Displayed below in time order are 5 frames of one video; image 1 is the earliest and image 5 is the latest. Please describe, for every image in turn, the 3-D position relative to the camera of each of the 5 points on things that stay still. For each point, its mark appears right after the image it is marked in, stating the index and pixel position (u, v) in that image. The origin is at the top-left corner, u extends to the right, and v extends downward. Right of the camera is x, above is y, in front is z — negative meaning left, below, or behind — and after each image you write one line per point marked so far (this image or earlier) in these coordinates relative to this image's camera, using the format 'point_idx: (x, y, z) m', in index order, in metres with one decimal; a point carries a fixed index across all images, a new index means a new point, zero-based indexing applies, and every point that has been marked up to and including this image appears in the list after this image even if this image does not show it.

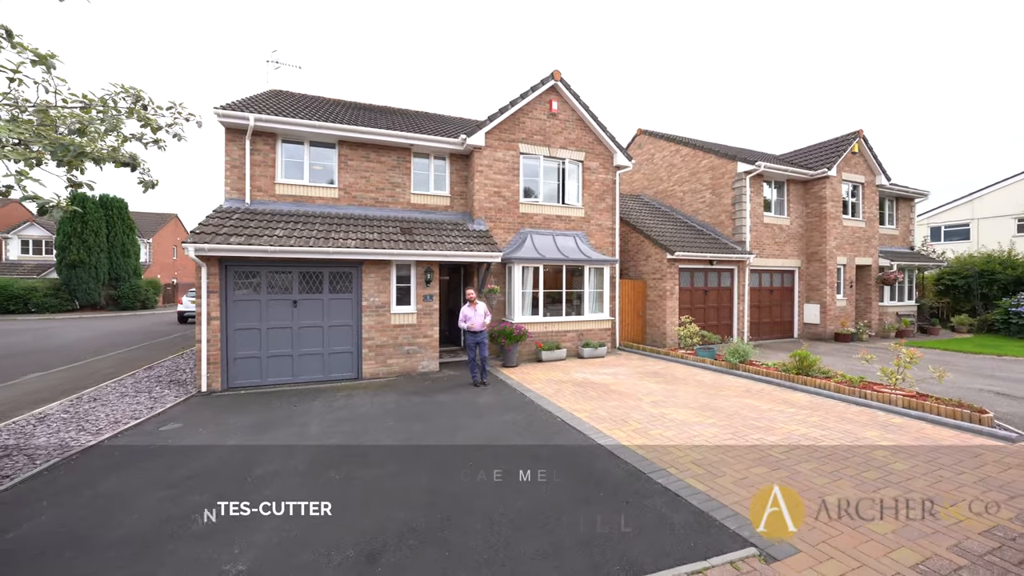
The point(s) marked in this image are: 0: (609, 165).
0: (+3.4, +4.3, +12.9) m
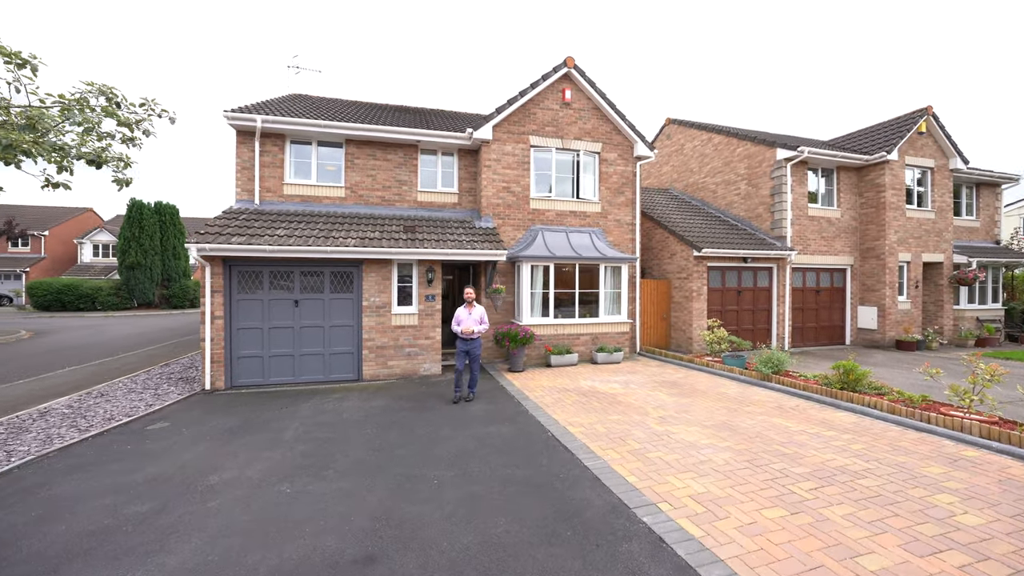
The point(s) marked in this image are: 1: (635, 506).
0: (+3.8, +4.3, +12.0) m
1: (+1.2, -2.2, +3.7) m
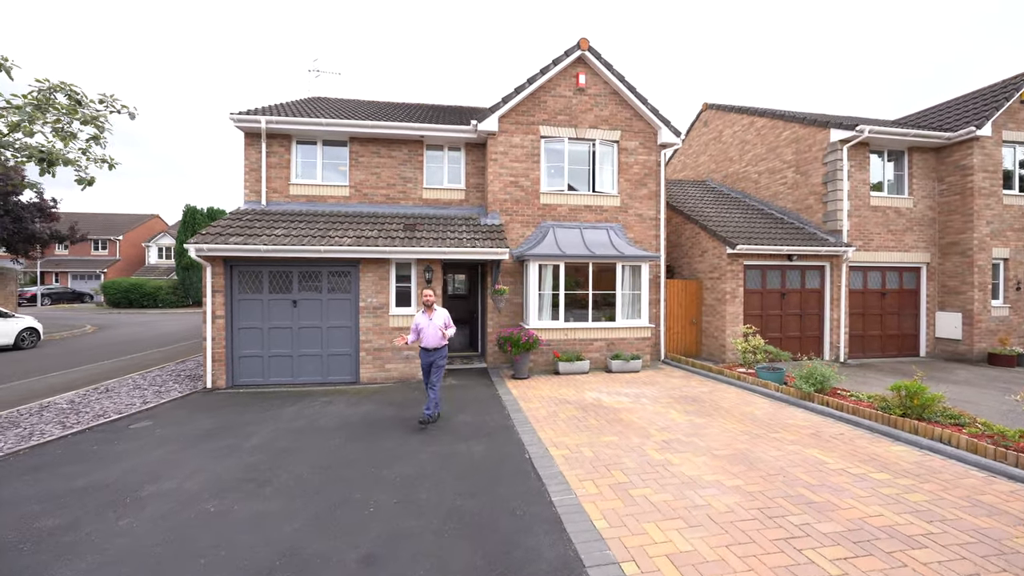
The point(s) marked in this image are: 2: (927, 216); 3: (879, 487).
0: (+4.2, +4.3, +10.9) m
1: (+0.6, -2.2, +2.9) m
2: (+13.1, +2.3, +11.5) m
3: (+4.0, -2.1, +3.9) m
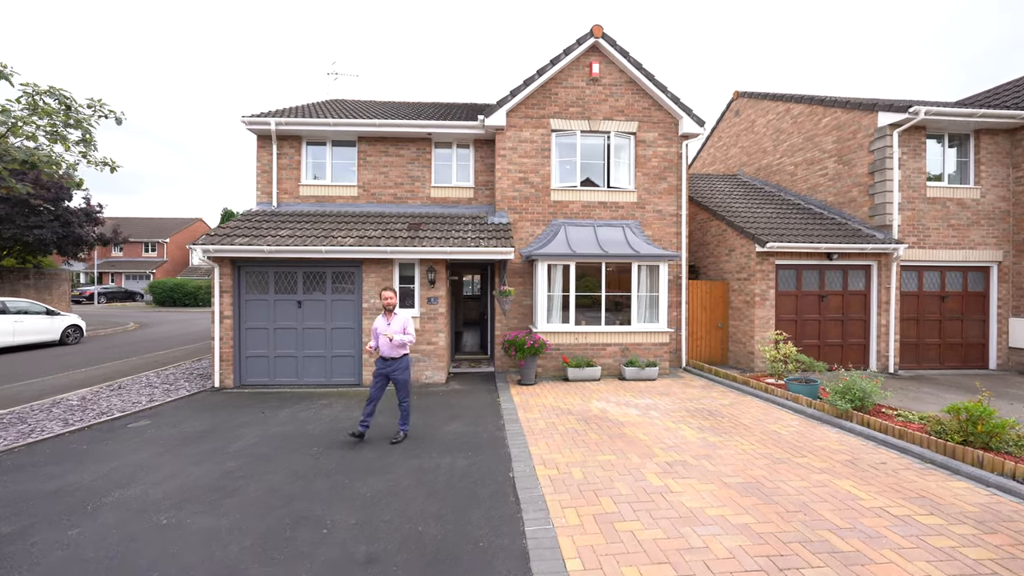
0: (+4.5, +4.3, +10.1) m
1: (+0.3, -2.2, +2.5) m
2: (+13.4, +2.2, +10.0) m
3: (+3.7, -2.2, +3.2) m
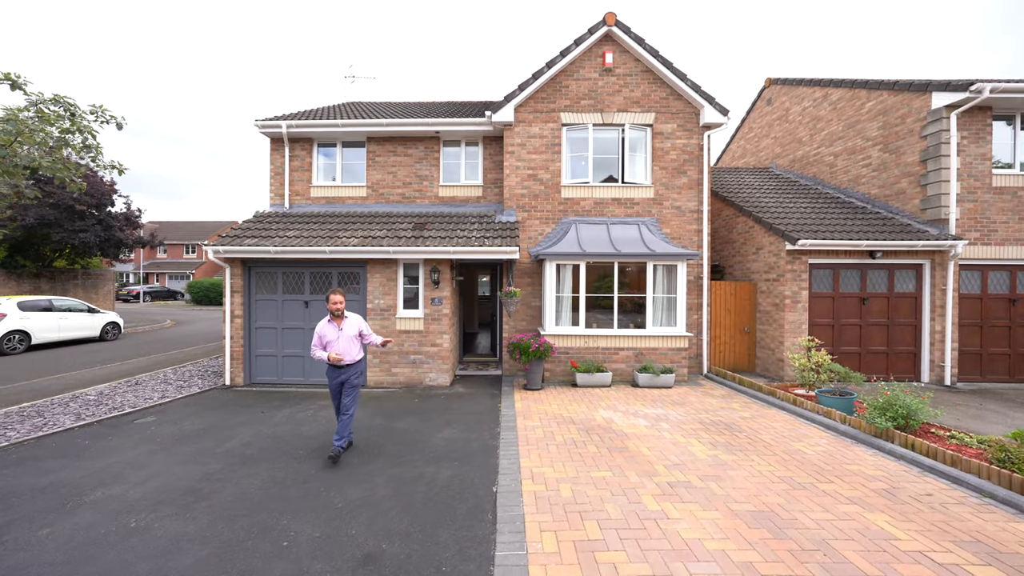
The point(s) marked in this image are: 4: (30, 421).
0: (+4.7, +4.2, +9.5) m
1: (0.0, -2.2, +2.1) m
2: (+13.6, +2.1, +8.7) m
3: (+3.4, -2.2, +2.6) m
4: (-7.6, -2.1, +5.7) m
